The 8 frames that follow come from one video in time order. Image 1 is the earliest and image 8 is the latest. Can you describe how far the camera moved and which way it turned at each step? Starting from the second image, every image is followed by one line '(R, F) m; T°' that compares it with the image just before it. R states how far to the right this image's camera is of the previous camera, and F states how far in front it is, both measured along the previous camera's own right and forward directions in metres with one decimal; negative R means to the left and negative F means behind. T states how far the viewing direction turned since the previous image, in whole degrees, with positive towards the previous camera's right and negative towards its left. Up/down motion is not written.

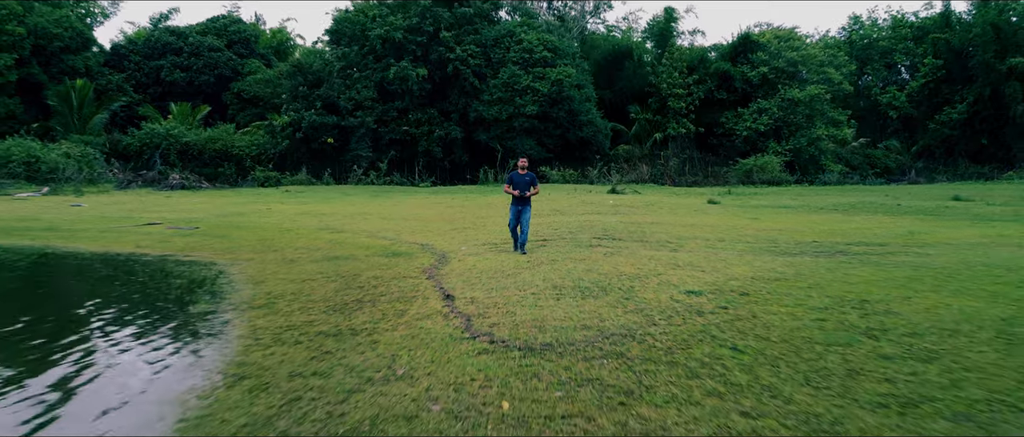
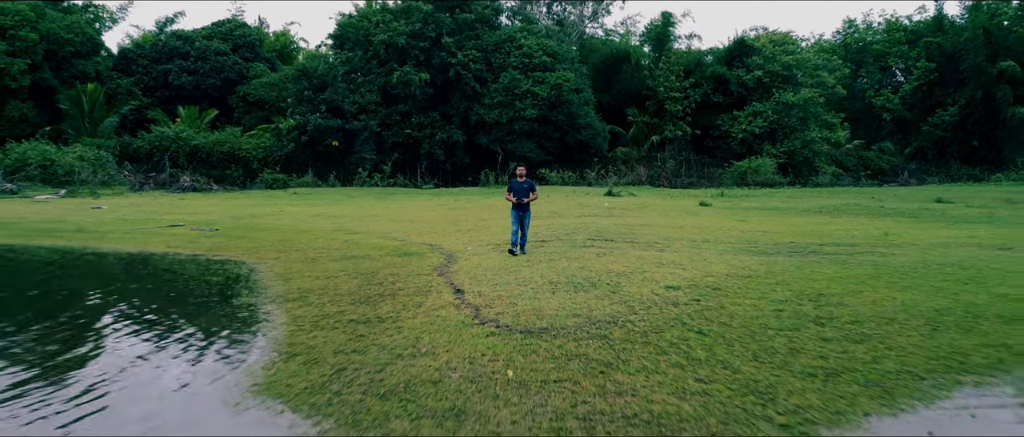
(0.0, -0.9) m; 0°
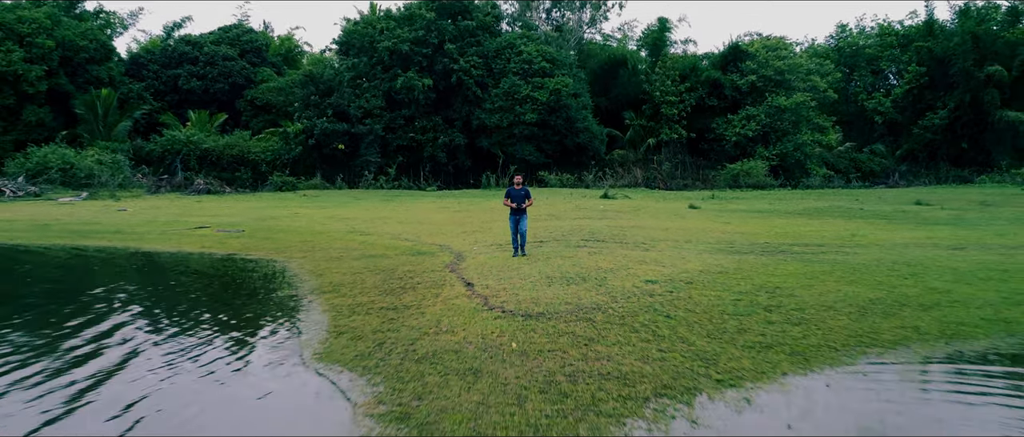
(0.0, -1.2) m; 0°
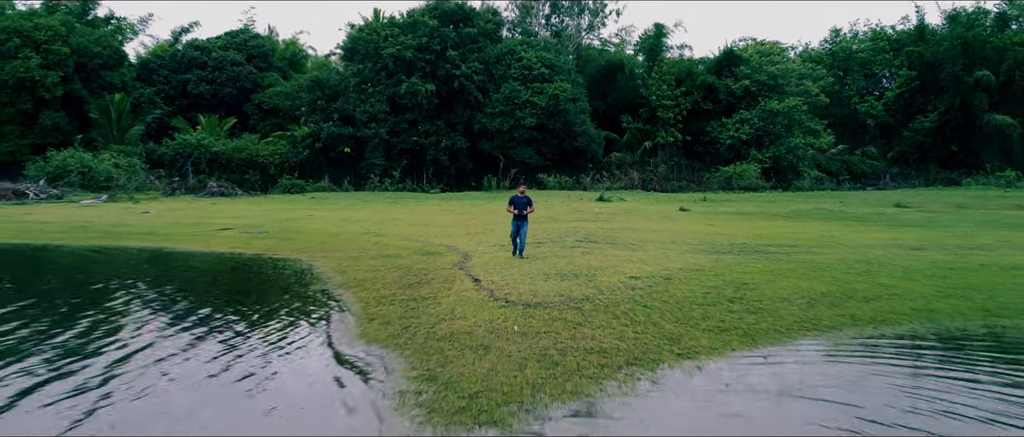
(0.0, -1.2) m; 0°
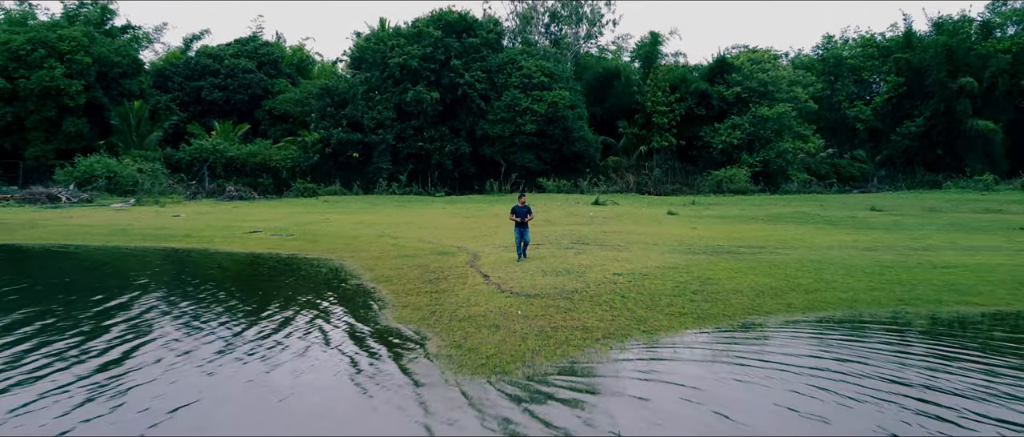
(-0.1, -1.8) m; 0°
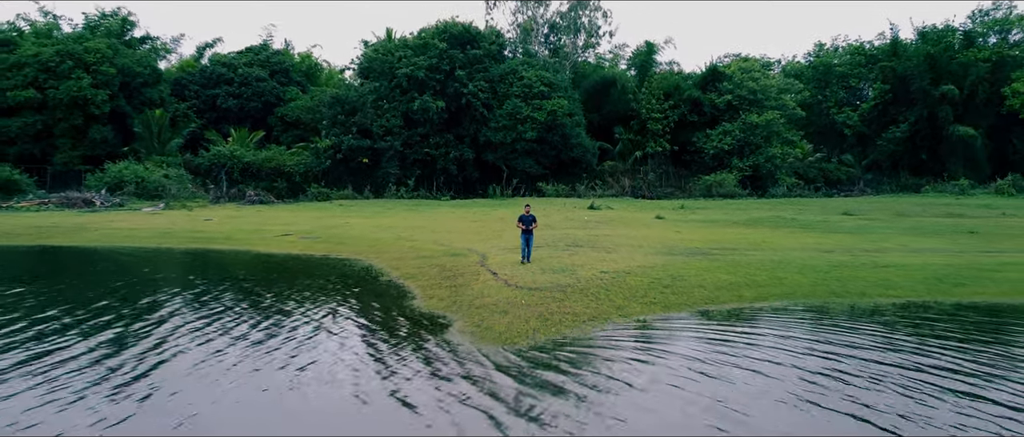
(-0.1, -2.2) m; 0°
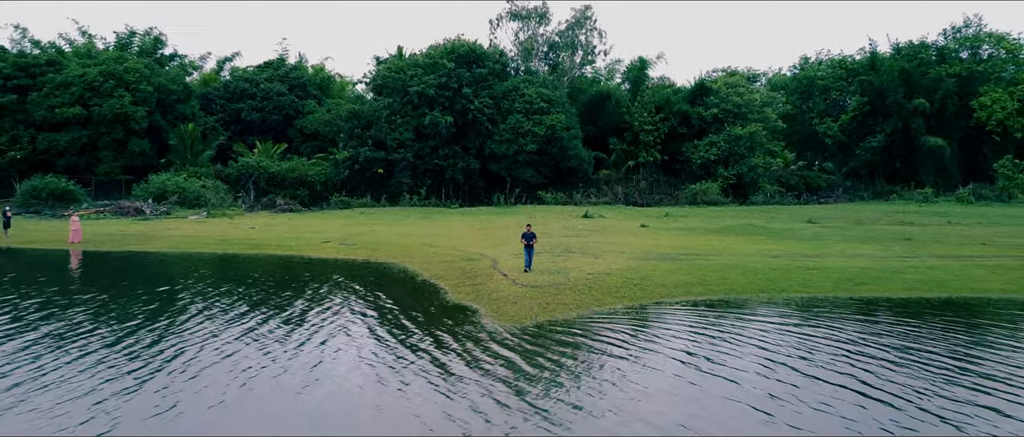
(-0.2, -3.8) m; 0°
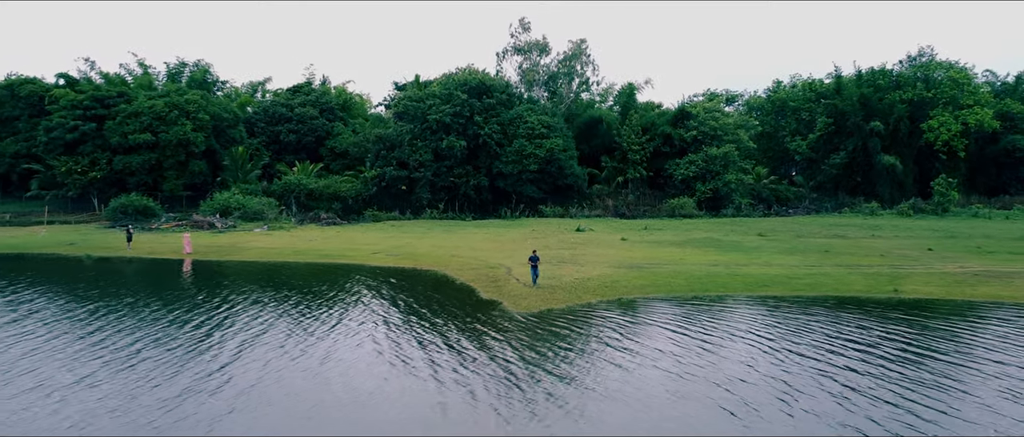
(-0.4, -7.4) m; 0°
